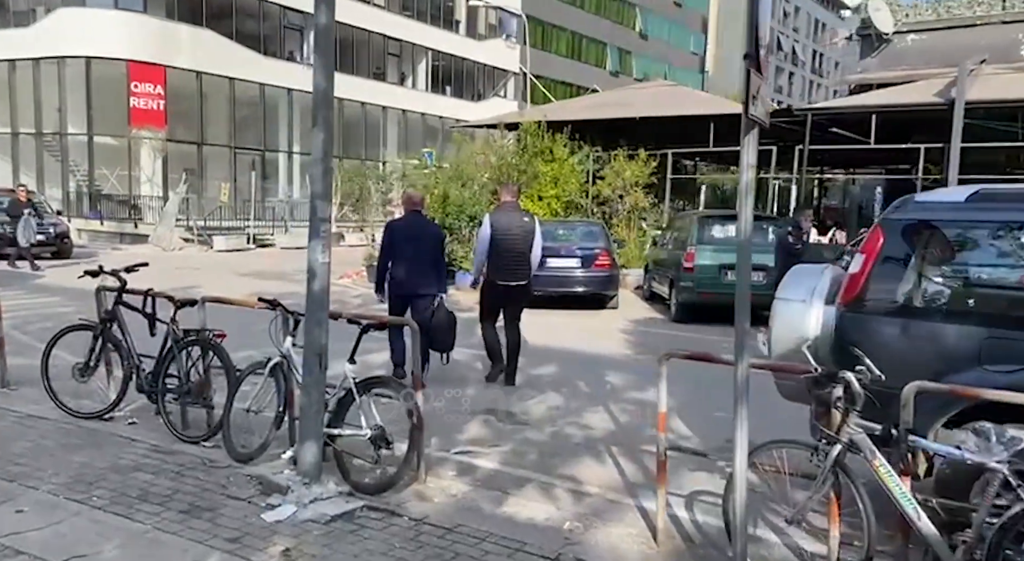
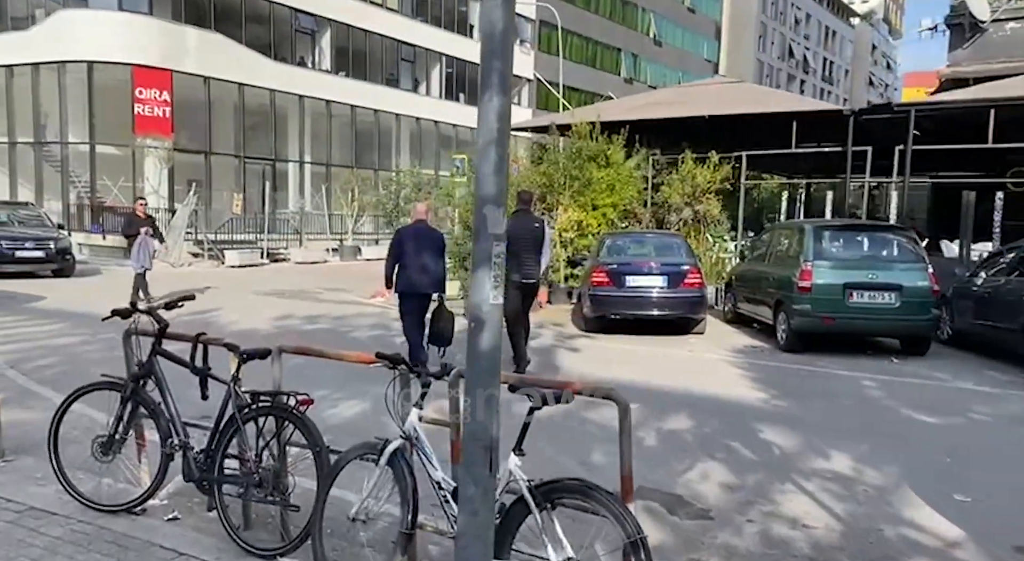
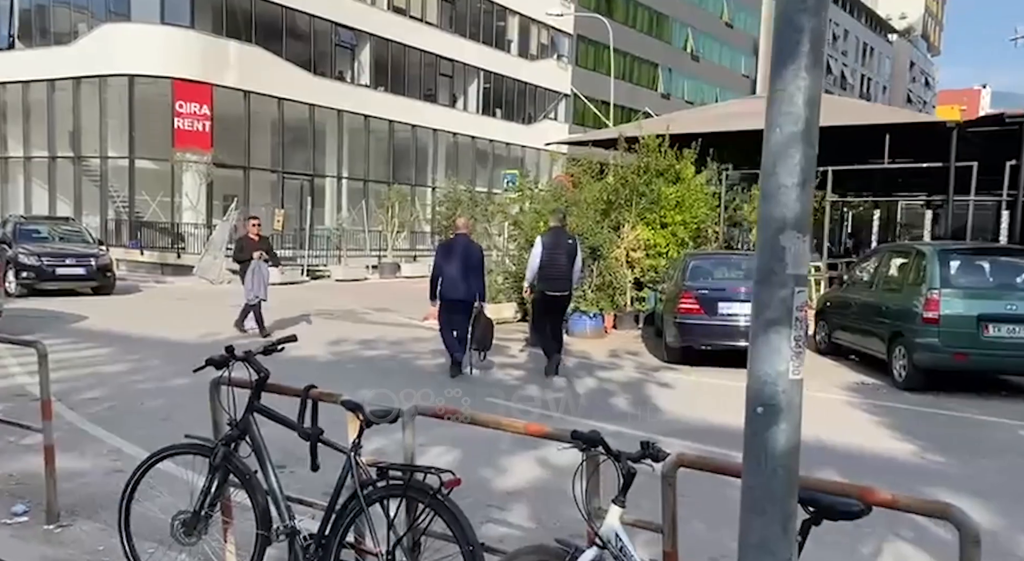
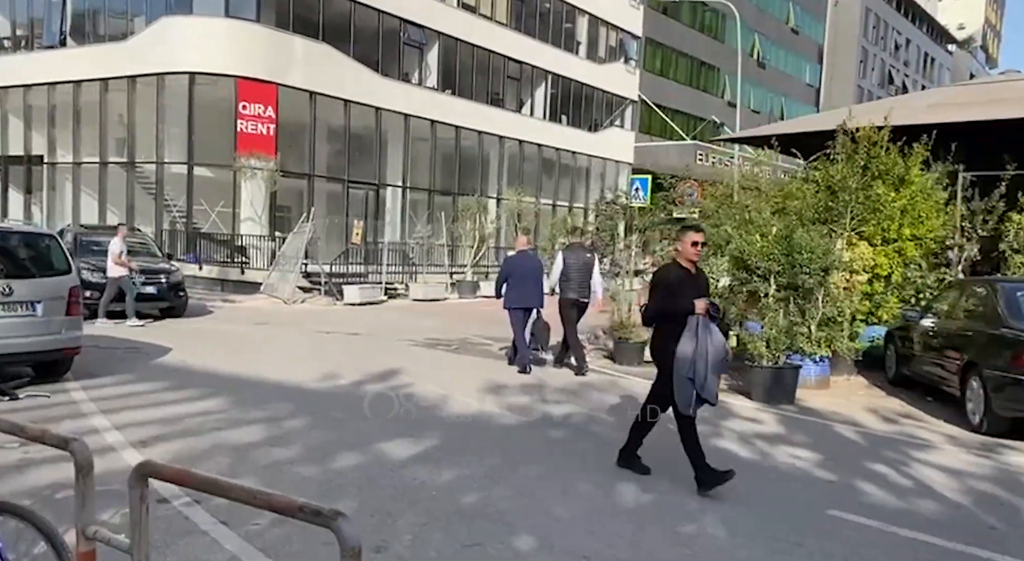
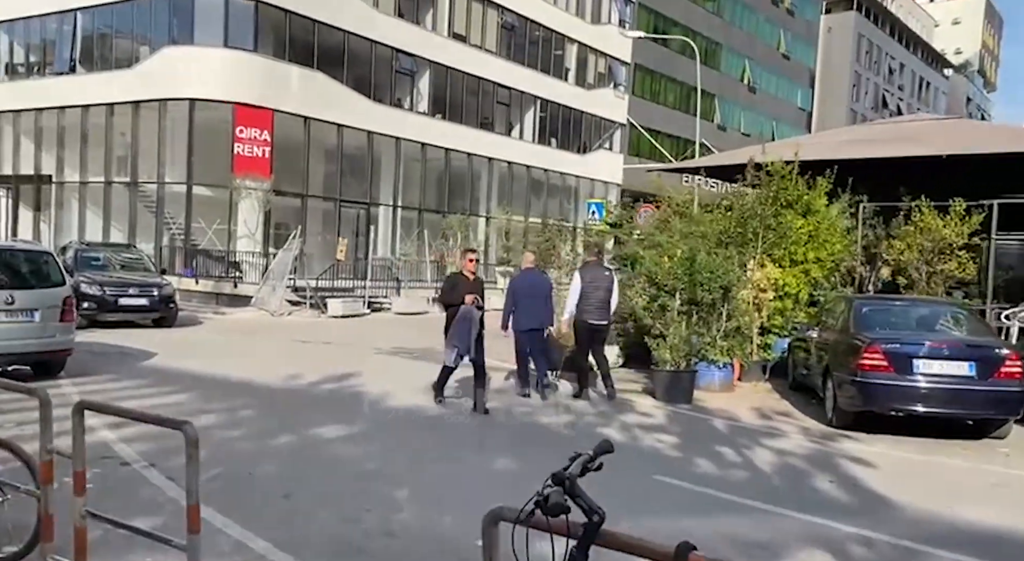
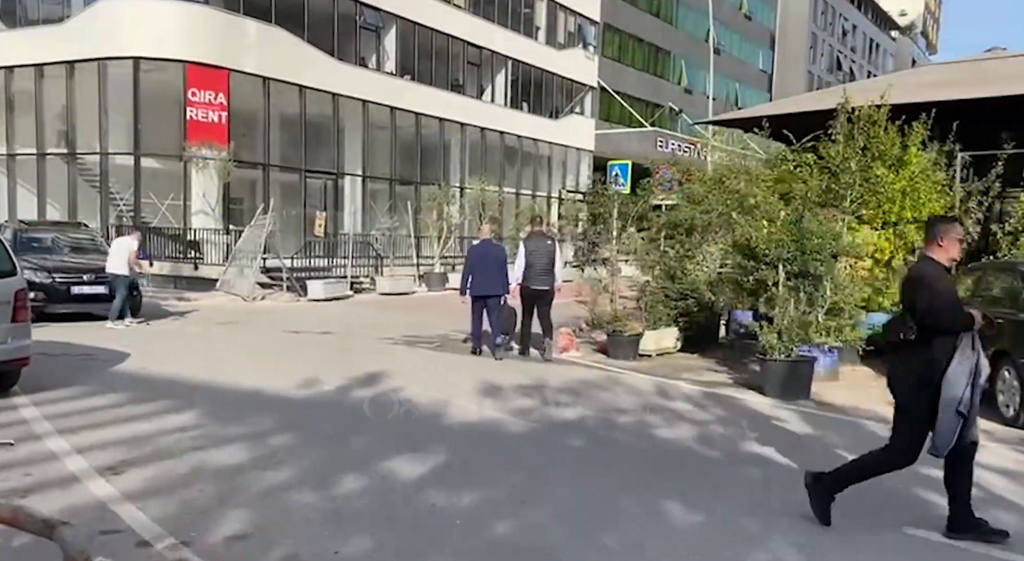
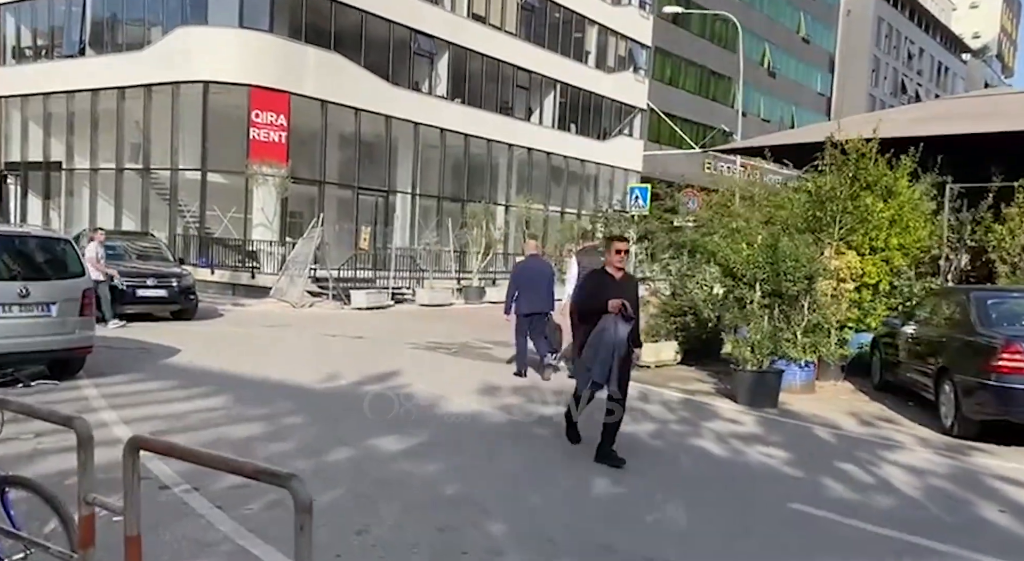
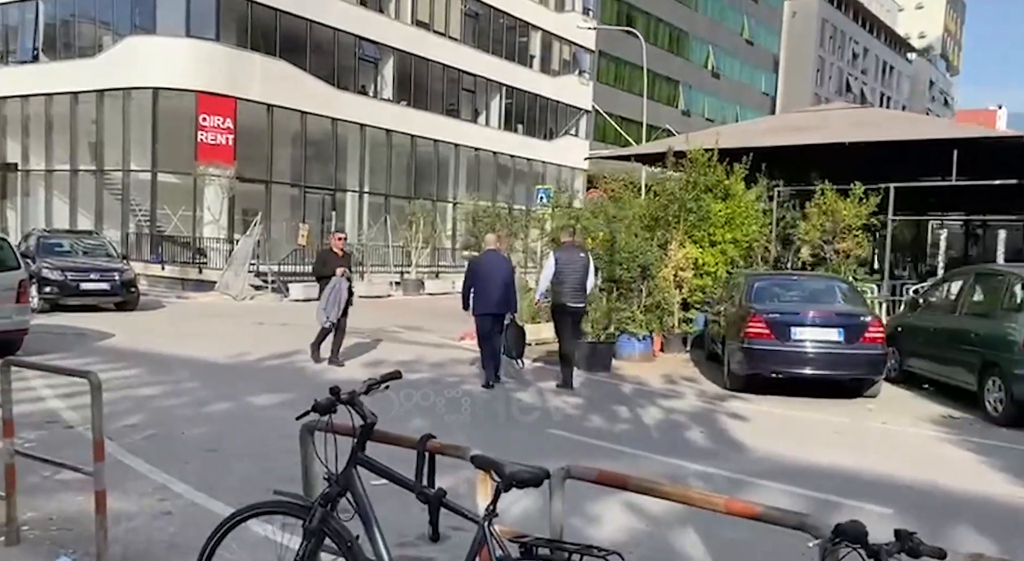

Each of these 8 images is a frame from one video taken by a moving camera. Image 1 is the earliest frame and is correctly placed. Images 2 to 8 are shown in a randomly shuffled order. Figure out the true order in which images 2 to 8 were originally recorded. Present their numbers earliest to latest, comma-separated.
2, 3, 8, 5, 7, 4, 6
